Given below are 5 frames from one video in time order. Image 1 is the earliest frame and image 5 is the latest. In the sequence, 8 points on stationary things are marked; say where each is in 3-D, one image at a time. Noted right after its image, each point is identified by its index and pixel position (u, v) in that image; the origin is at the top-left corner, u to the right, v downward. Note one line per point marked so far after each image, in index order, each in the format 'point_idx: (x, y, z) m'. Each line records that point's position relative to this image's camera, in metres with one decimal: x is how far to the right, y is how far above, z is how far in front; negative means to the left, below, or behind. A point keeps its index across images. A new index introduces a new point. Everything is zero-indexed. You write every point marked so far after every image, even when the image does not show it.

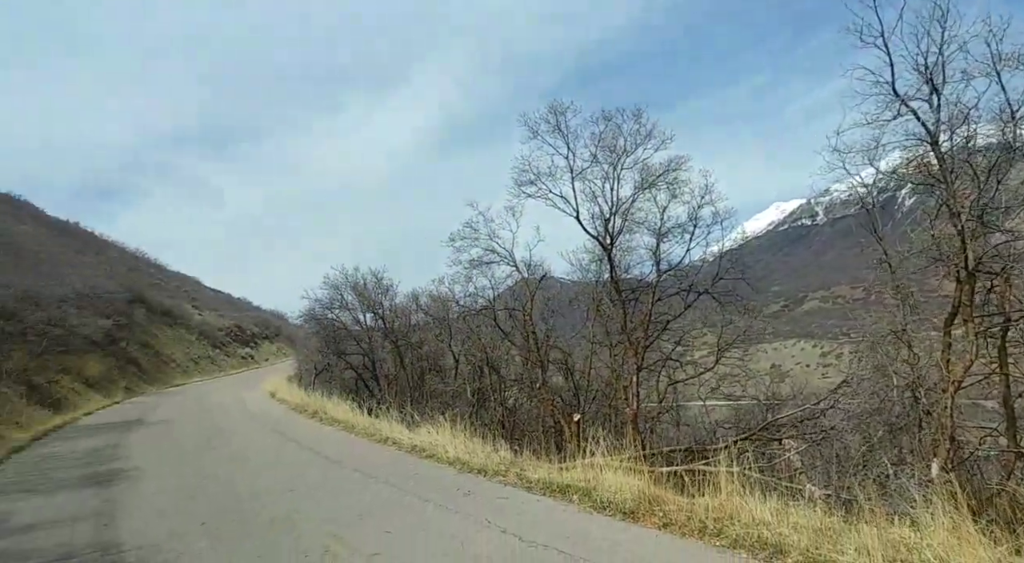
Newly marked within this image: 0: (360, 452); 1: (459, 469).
0: (-3.1, -3.5, +15.3) m
1: (-0.8, -3.3, +12.8) m
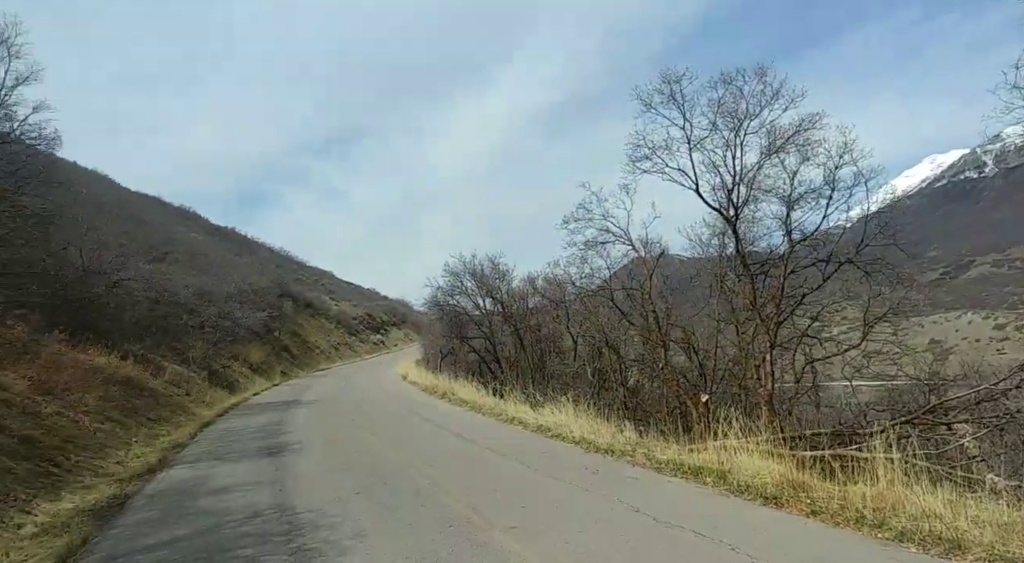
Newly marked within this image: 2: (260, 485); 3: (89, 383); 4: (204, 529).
0: (-0.4, -3.2, +15.5) m
1: (+1.4, -2.9, +12.7) m
2: (-3.4, -2.7, +10.0) m
3: (-10.3, -2.5, +18.3) m
4: (-3.1, -2.5, +7.6) m
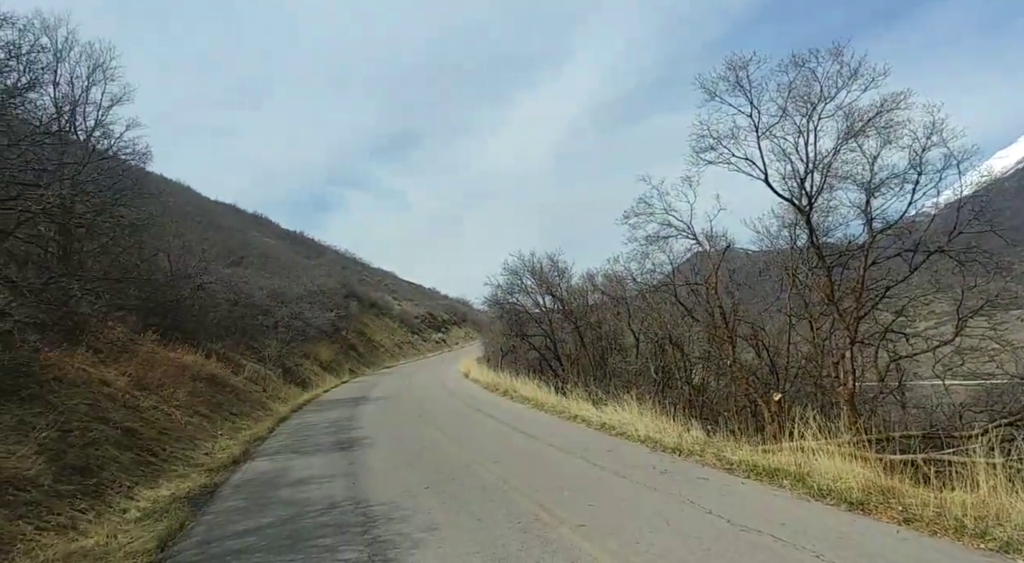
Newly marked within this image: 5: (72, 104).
0: (+0.9, -3.1, +15.4) m
1: (+2.5, -2.9, +12.4) m
2: (-2.5, -2.8, +10.1) m
3: (-8.7, -2.6, +19.0) m
4: (-2.4, -2.5, +7.7) m
5: (-11.8, +4.8, +19.5) m
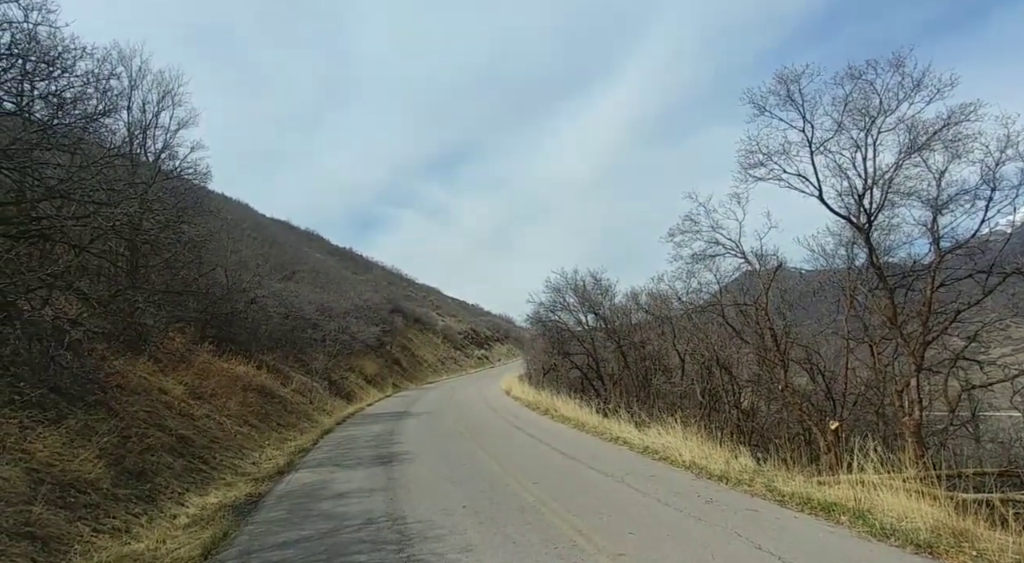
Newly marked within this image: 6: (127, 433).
0: (+1.8, -3.5, +15.1) m
1: (+3.2, -3.2, +12.1) m
2: (-1.9, -3.0, +10.0) m
3: (-7.6, -2.9, +19.3) m
4: (-2.0, -2.7, +7.7) m
5: (-10.5, +4.5, +20.1) m
6: (-5.9, -2.3, +10.9) m
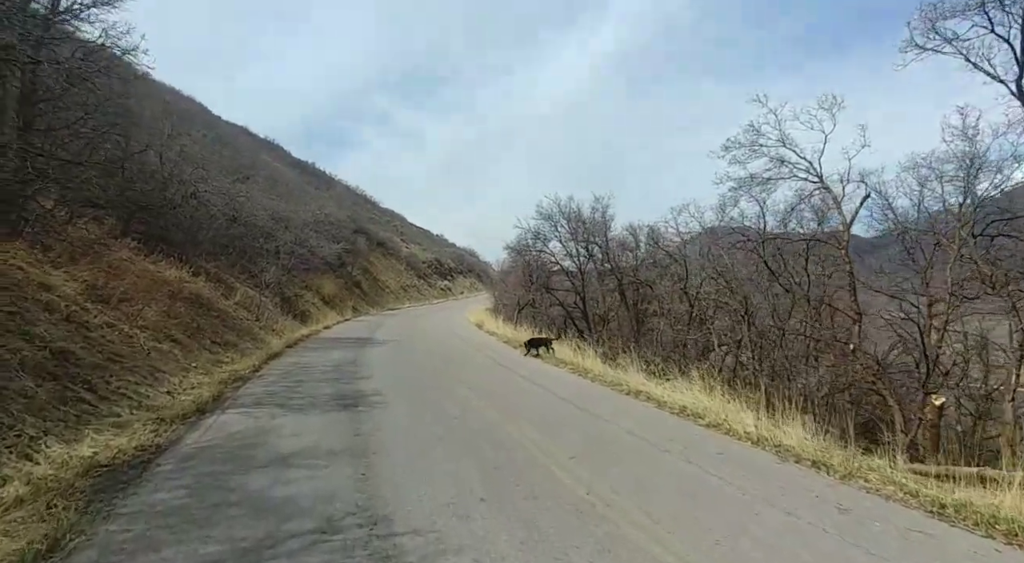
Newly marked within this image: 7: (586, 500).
0: (+1.8, -2.0, +11.9) m
1: (+3.3, -2.1, +8.9) m
2: (-1.6, -1.6, +6.6) m
3: (-7.7, -0.3, +15.5) m
4: (-1.5, -1.6, +4.2) m
5: (-10.0, +7.3, +15.5) m
6: (-5.5, -0.6, +7.2) m
7: (+0.7, -1.8, +6.0) m
